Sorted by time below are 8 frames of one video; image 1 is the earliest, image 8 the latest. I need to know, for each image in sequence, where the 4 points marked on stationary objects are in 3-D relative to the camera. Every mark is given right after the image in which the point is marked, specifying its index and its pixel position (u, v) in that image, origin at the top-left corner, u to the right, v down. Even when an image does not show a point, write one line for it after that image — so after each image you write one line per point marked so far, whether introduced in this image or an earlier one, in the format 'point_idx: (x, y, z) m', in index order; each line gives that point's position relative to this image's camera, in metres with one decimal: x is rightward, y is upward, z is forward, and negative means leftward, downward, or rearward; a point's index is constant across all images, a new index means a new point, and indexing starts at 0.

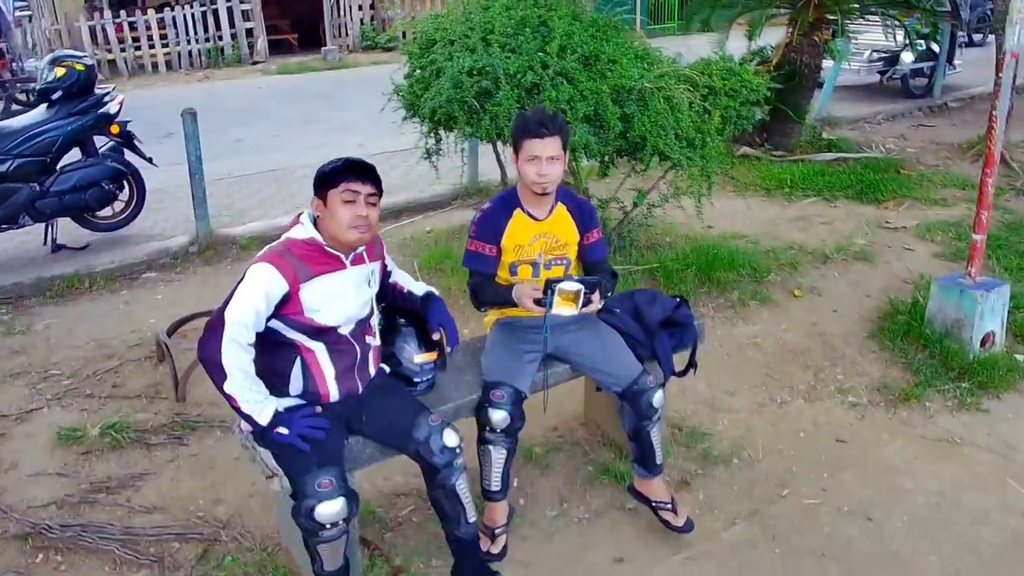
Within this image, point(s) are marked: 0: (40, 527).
0: (-1.4, -0.7, +2.5) m
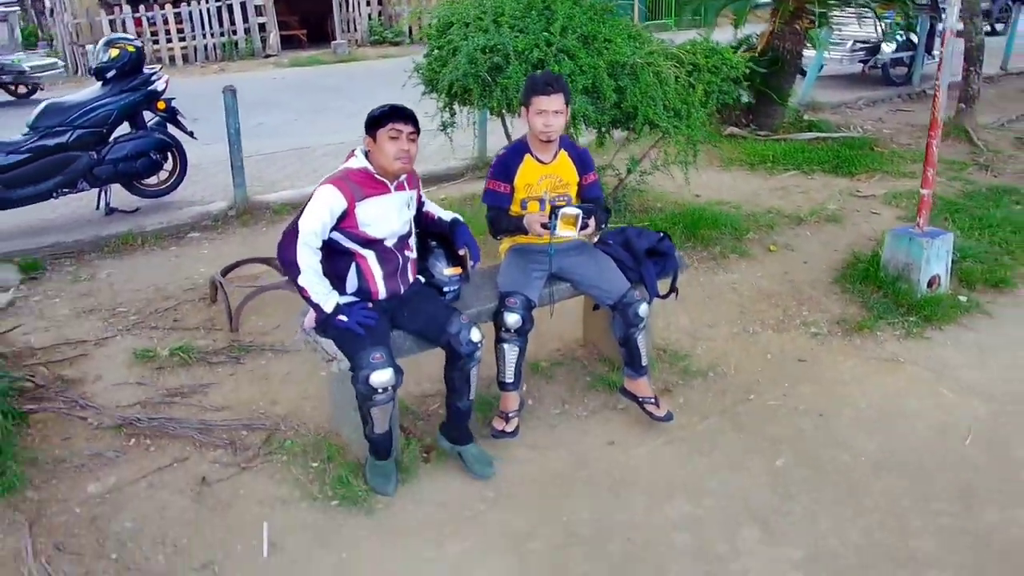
0: (-1.4, -0.5, +3.0) m
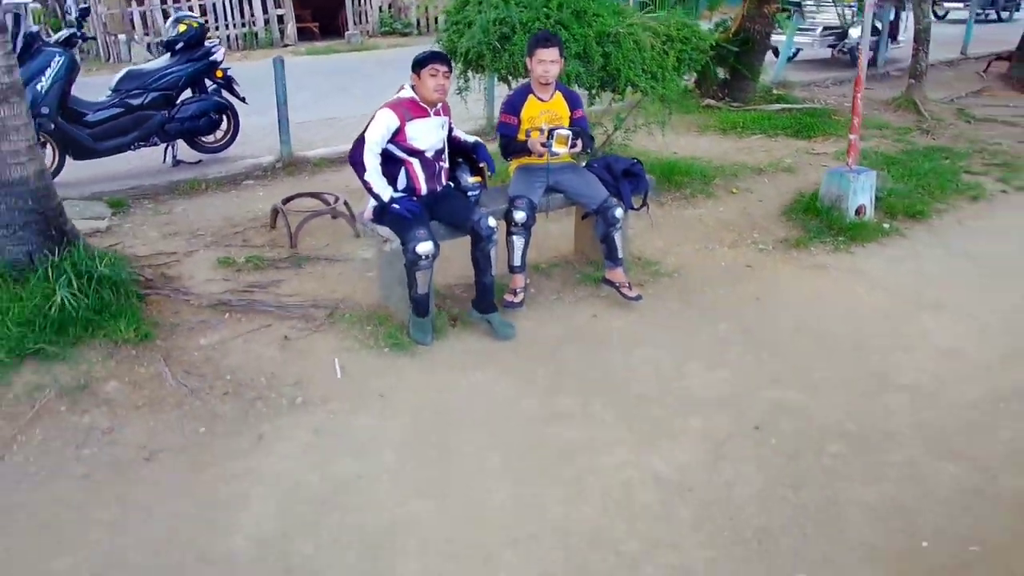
0: (-1.3, -0.1, +3.9) m
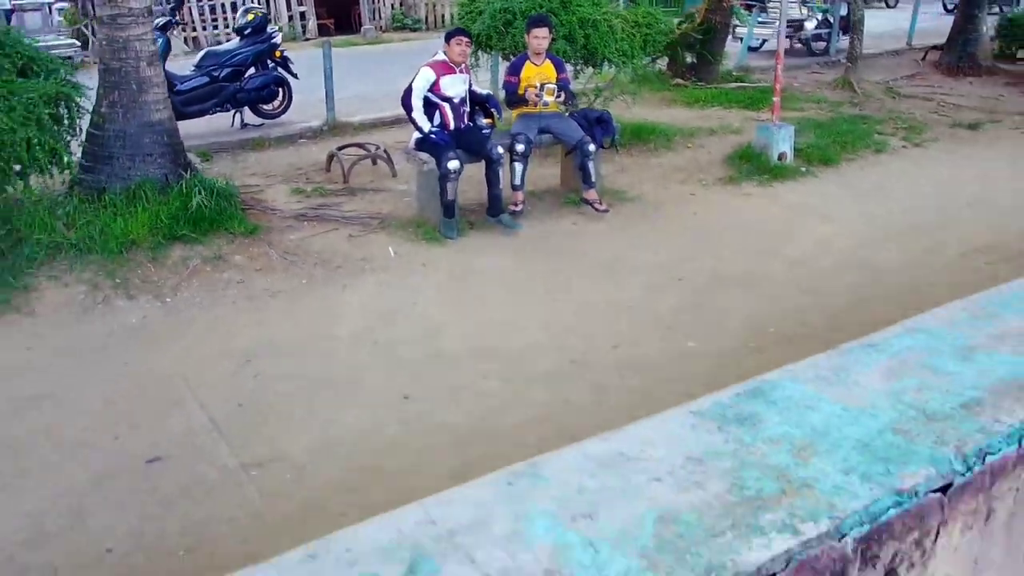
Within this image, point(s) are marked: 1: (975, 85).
0: (-1.3, +0.5, +5.3) m
1: (+5.1, +2.3, +9.4) m
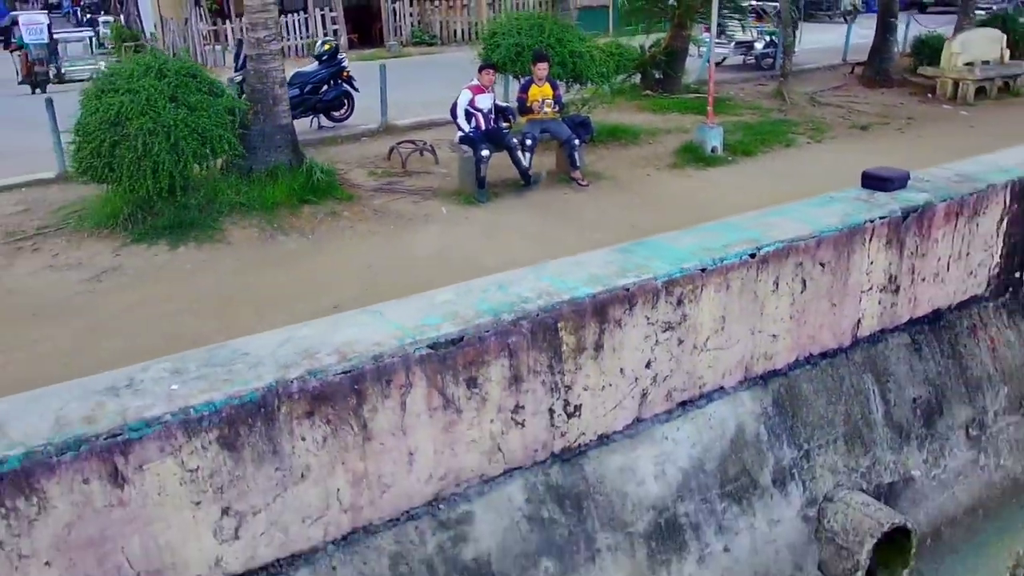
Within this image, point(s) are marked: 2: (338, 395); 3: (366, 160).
0: (-1.2, +0.9, +7.8) m
1: (+5.2, +2.7, +11.9) m
2: (-0.6, -0.4, +3.2) m
3: (-1.5, +1.3, +8.7) m
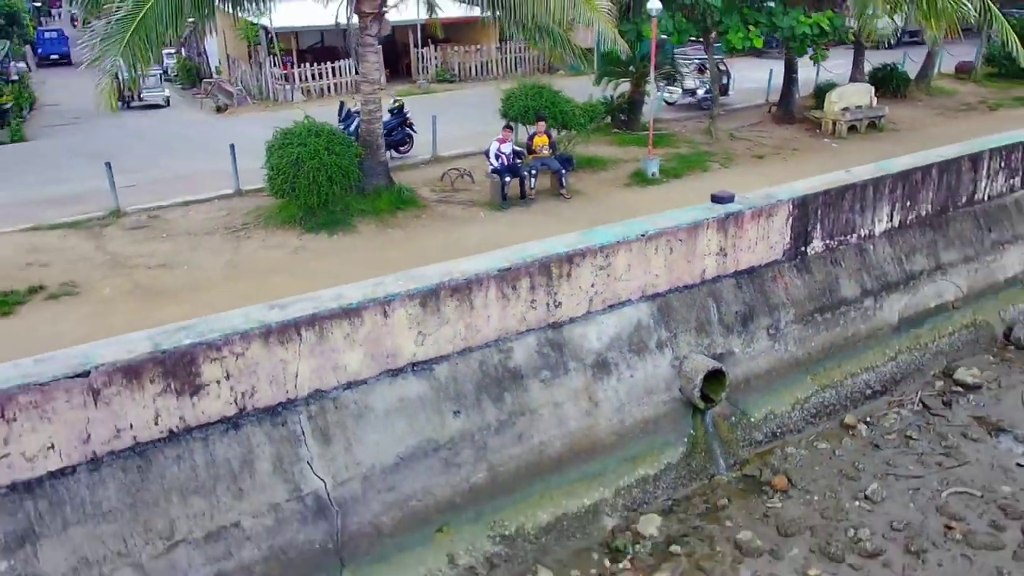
0: (-1.1, +1.3, +12.5) m
1: (+5.4, +3.1, +16.6) m
2: (-0.5, 0.0, +7.9) m
3: (-1.4, +1.7, +13.4) m
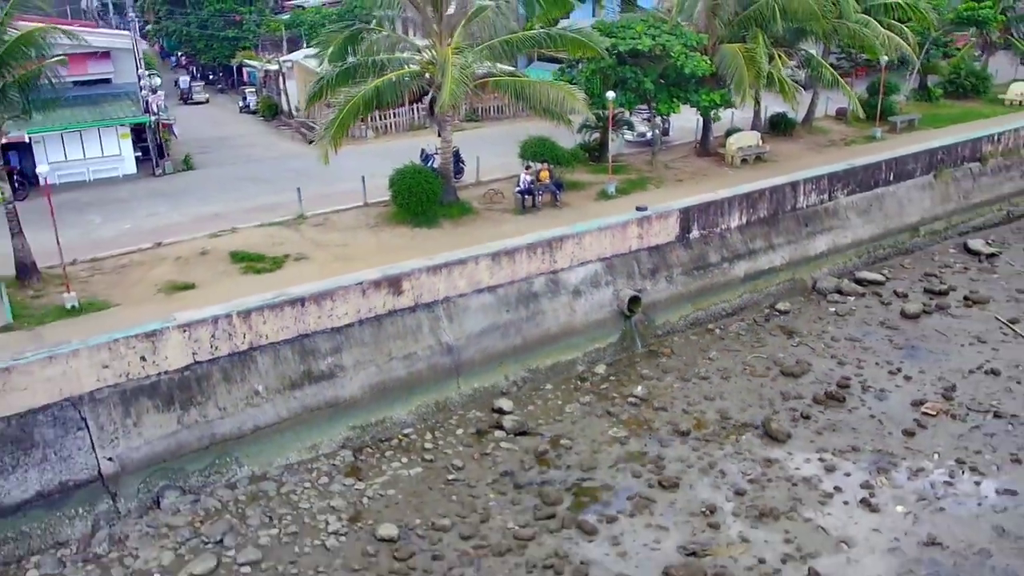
0: (-0.7, +2.0, +21.4) m
1: (+5.7, +3.8, +25.5) m
2: (0.0, +0.7, +16.8) m
3: (-1.0, +2.4, +22.3) m
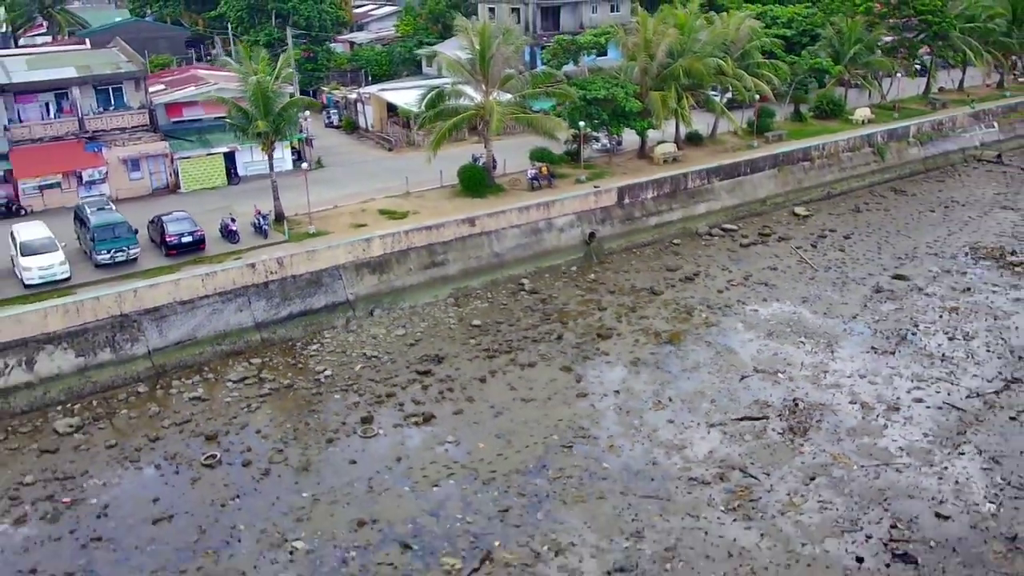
0: (-0.1, +4.4, +37.6) m
1: (+6.3, +6.2, +41.8) m
2: (+0.6, +3.1, +33.0) m
3: (-0.4, +4.8, +38.5) m
